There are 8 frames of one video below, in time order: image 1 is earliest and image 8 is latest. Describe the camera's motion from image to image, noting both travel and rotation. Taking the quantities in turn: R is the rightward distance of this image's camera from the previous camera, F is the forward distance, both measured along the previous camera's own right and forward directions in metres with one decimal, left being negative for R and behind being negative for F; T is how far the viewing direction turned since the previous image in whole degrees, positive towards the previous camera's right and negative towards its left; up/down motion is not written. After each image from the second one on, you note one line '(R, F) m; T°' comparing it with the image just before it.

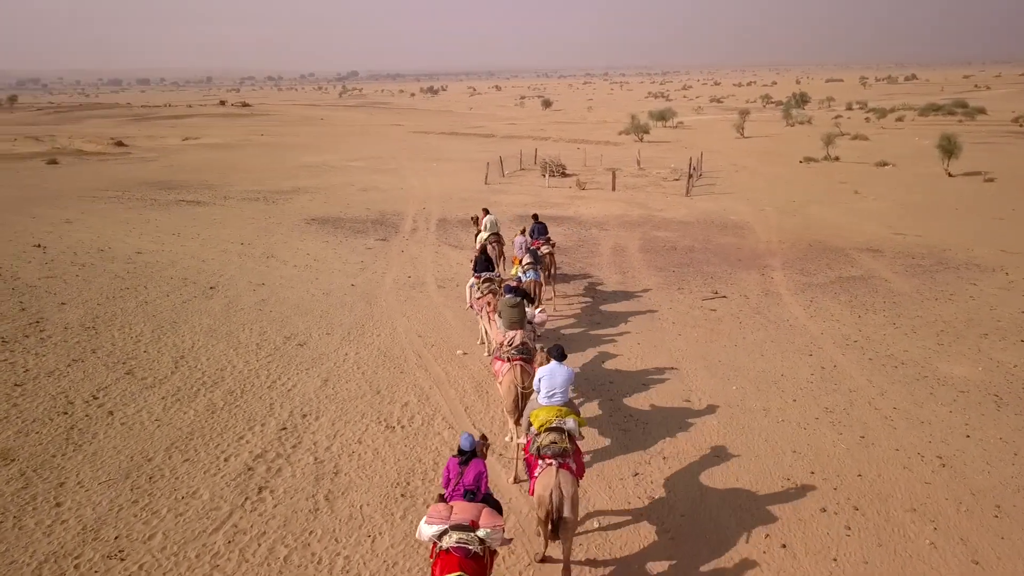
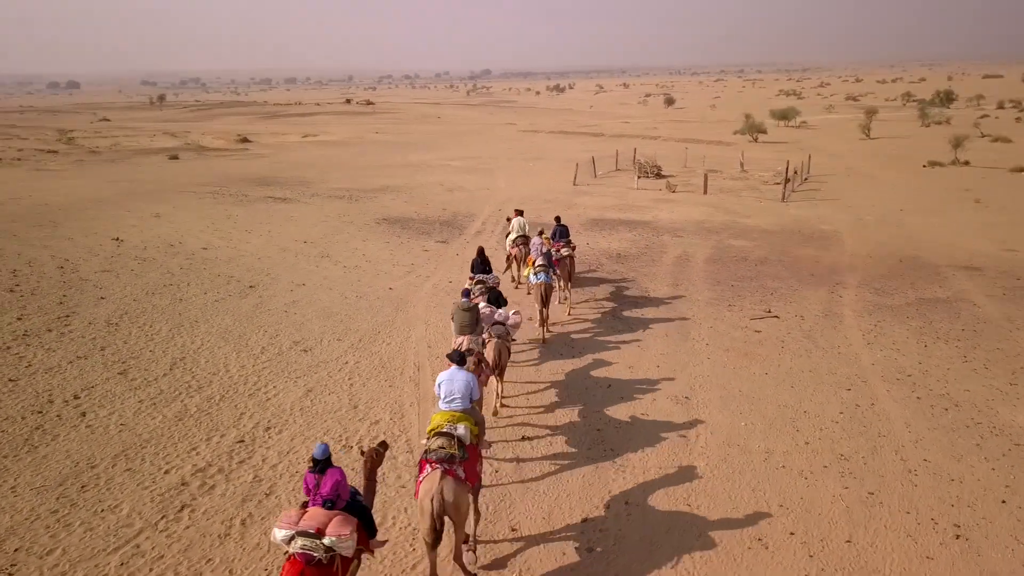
(+1.5, +0.7) m; -9°
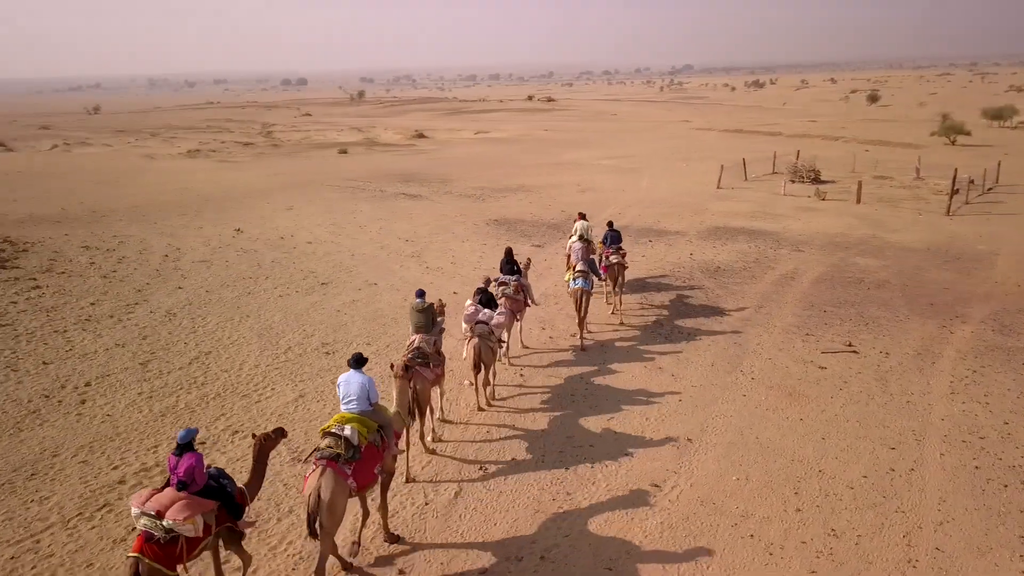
(+2.1, +0.8) m; -13°
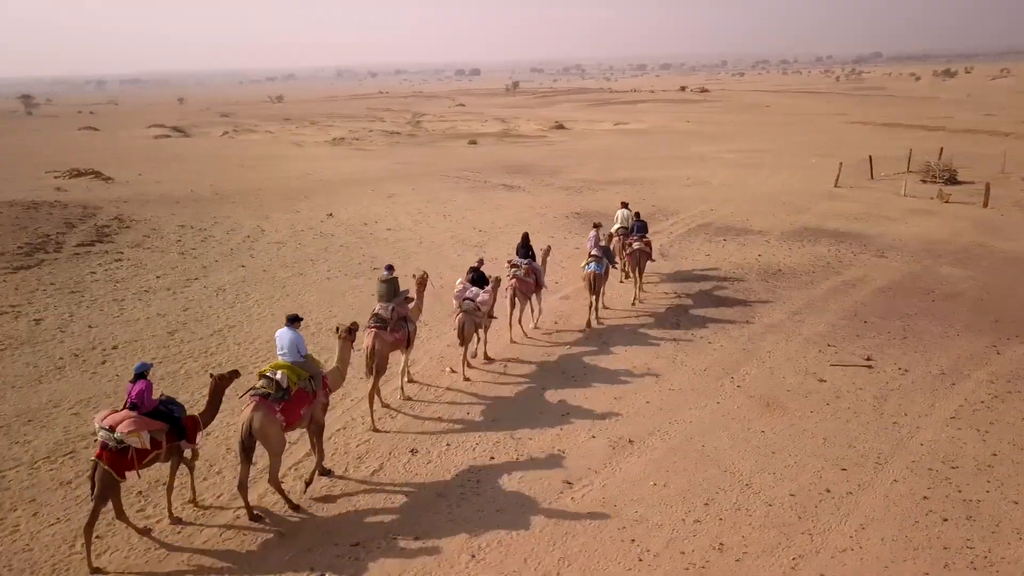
(+2.2, 0.0) m; -11°
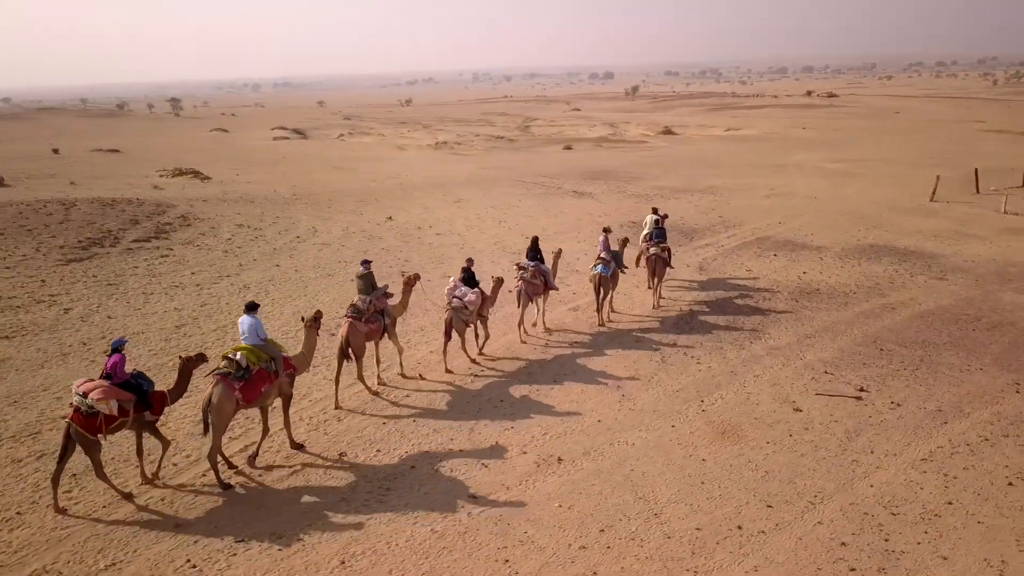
(+1.9, +0.1) m; -9°
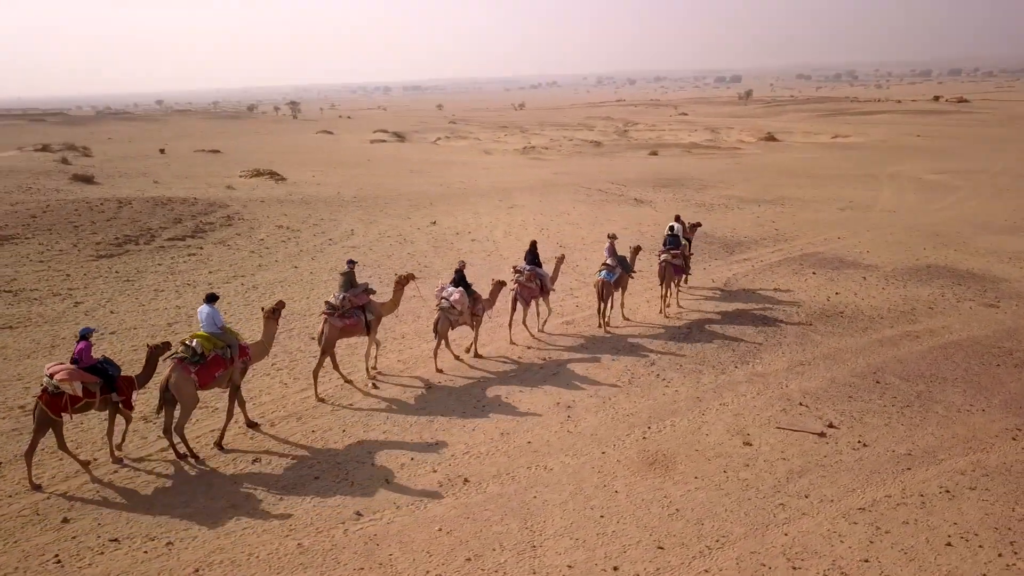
(+2.0, +0.4) m; -8°
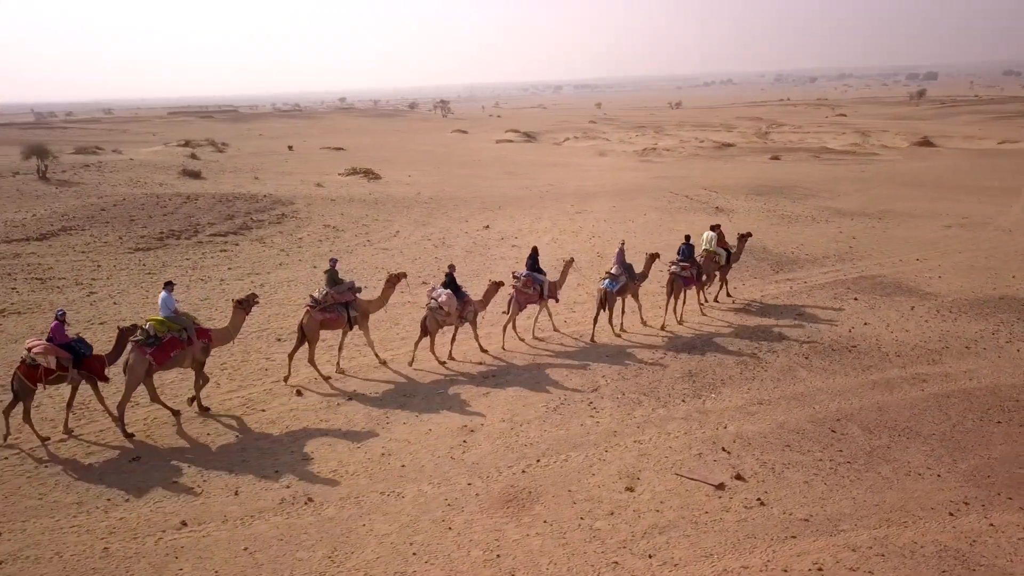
(+2.9, +0.7) m; -11°
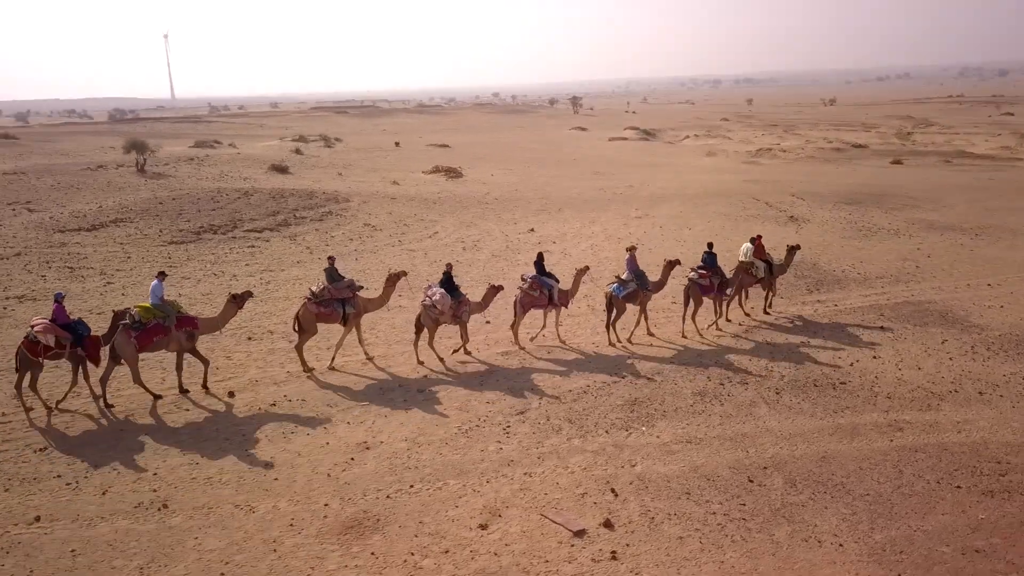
(+2.7, +0.7) m; -10°
